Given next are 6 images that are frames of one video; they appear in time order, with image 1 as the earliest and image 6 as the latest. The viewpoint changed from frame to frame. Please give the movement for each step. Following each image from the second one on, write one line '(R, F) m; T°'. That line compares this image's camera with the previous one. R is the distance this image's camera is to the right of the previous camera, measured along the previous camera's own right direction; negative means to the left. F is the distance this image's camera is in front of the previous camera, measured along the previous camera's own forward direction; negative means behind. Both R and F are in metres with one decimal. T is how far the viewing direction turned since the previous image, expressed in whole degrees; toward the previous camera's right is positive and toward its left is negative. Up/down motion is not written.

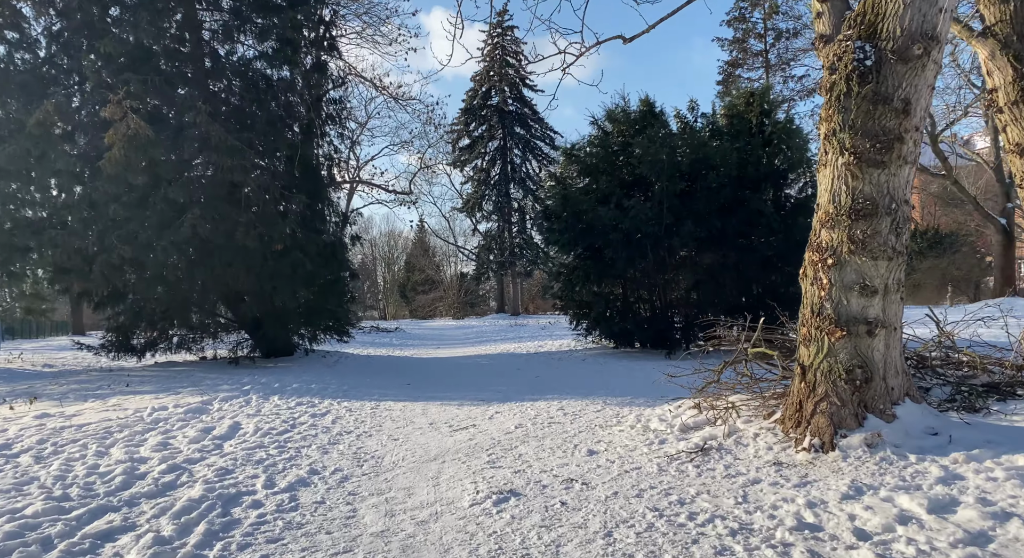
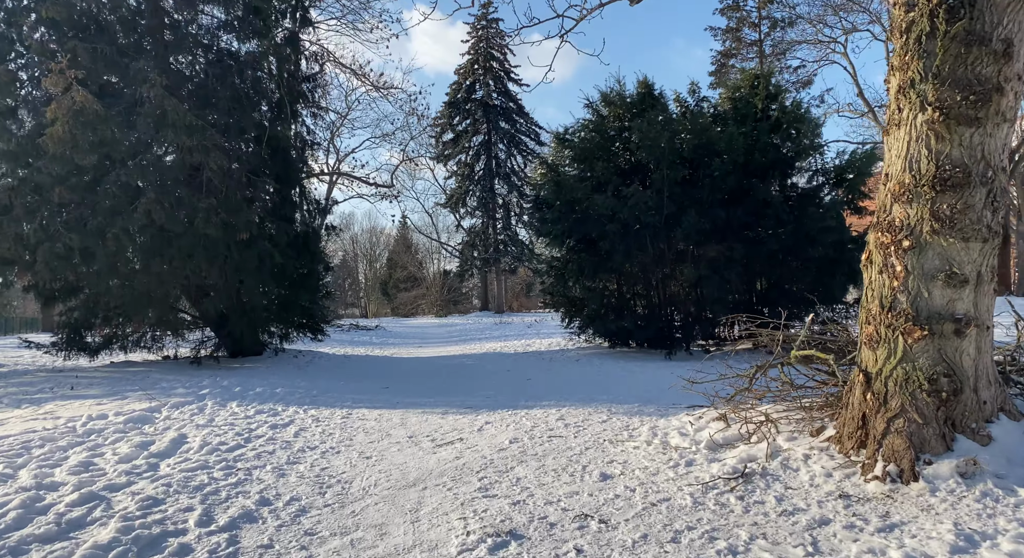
(-0.1, +1.1) m; +1°
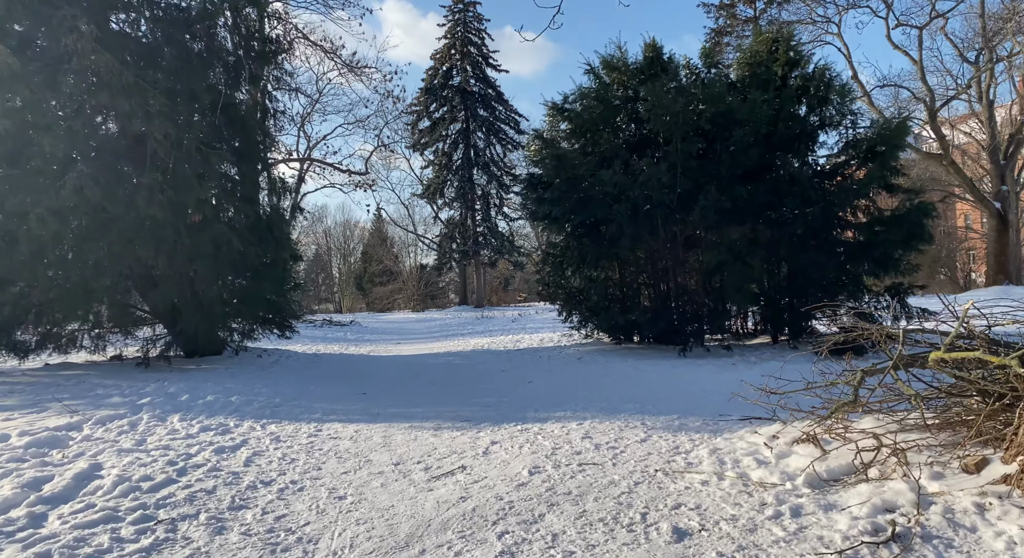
(-0.3, +1.5) m; +2°
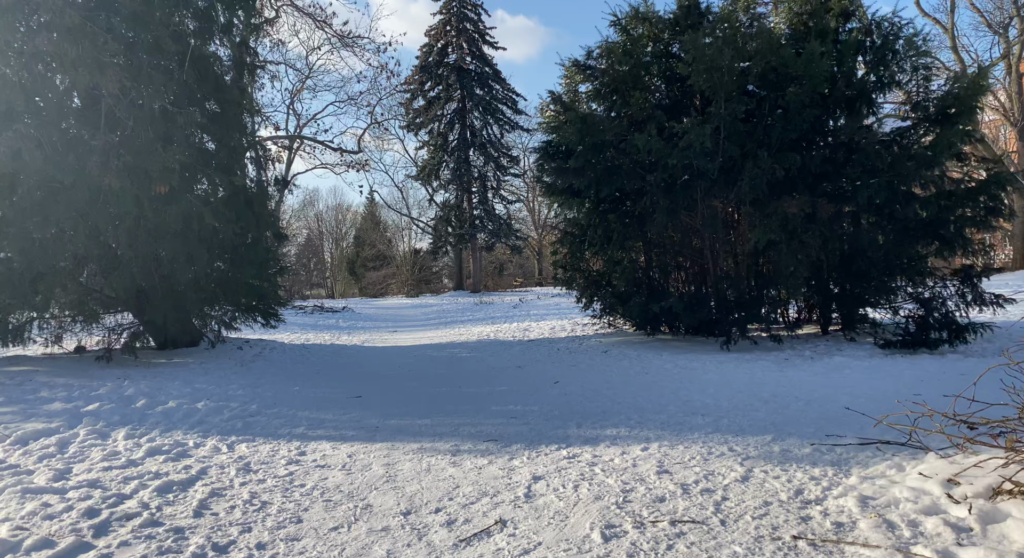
(-0.4, +1.5) m; +1°
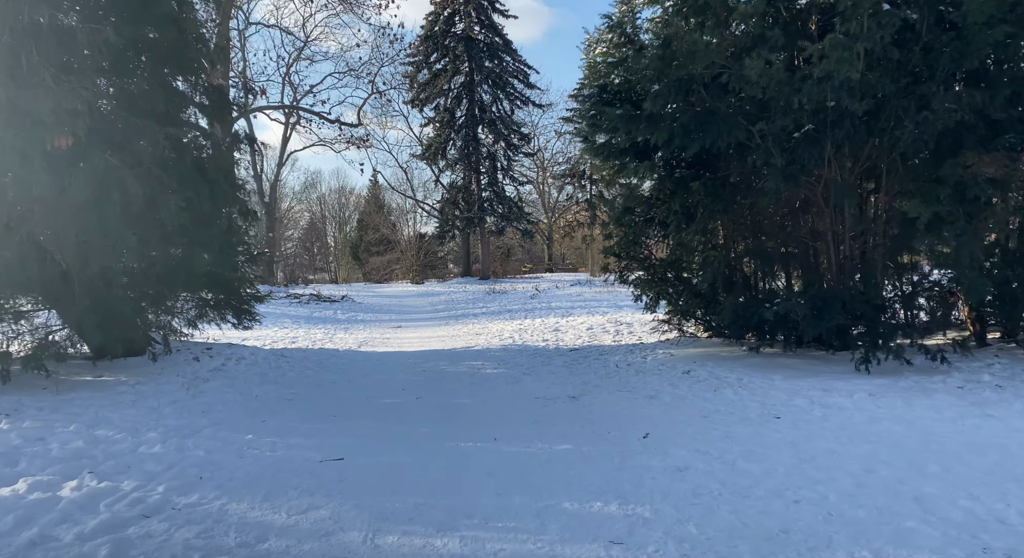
(-0.5, +2.9) m; 0°
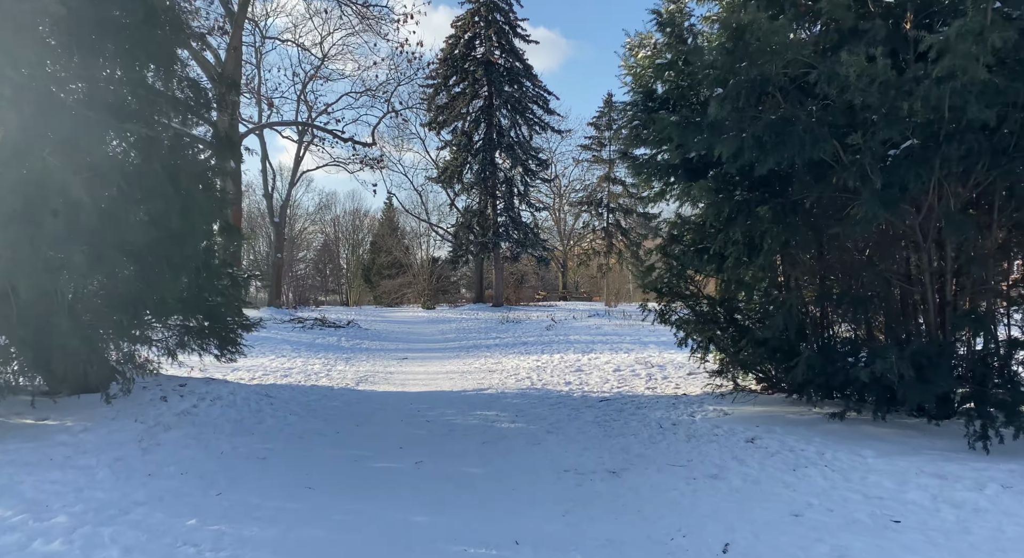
(-0.1, +1.4) m; -1°
